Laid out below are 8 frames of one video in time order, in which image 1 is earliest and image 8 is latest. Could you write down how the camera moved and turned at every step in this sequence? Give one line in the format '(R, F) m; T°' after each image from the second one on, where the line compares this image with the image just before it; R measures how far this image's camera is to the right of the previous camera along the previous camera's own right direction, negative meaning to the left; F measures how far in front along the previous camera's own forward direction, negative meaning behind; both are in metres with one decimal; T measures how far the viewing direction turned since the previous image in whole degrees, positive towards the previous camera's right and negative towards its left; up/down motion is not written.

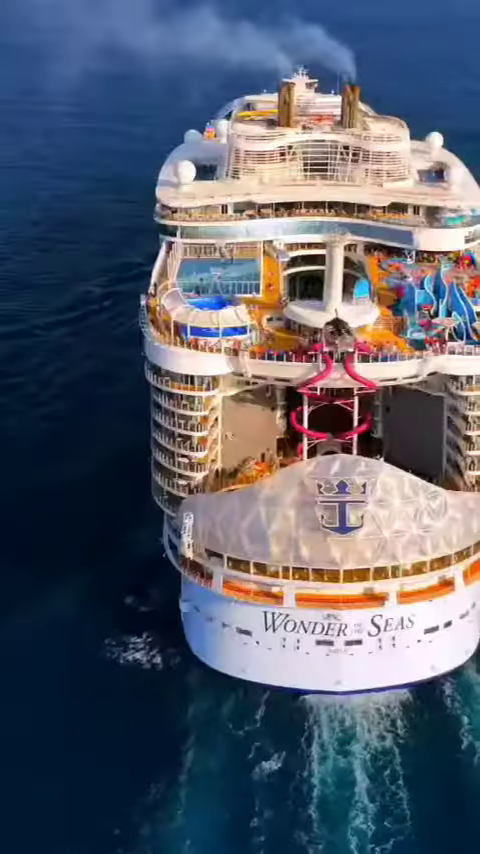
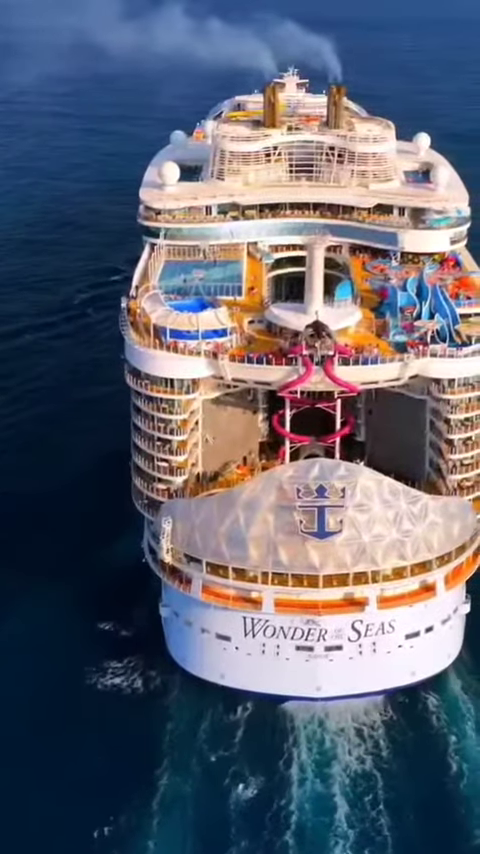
(+0.8, +0.4) m; 0°
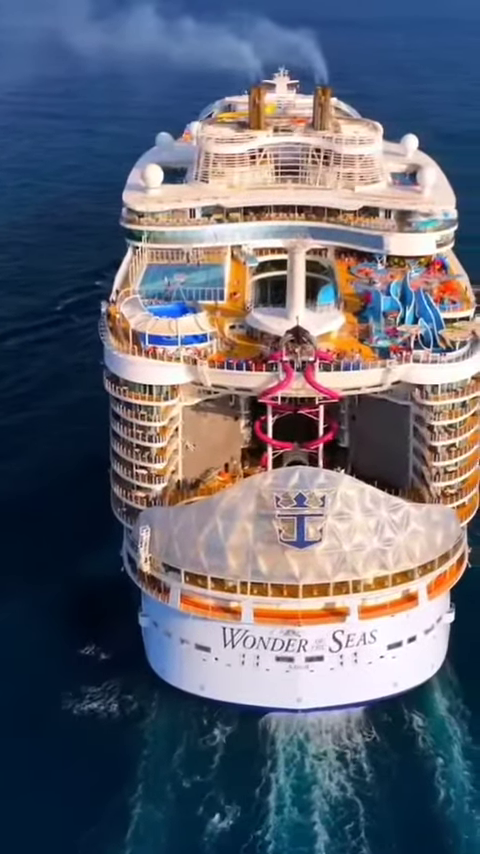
(+0.8, +0.7) m; 0°
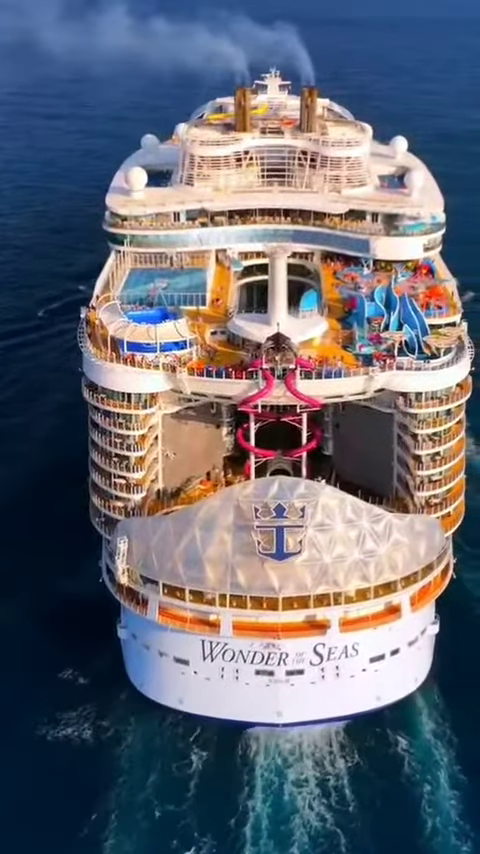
(+0.8, +0.8) m; 0°
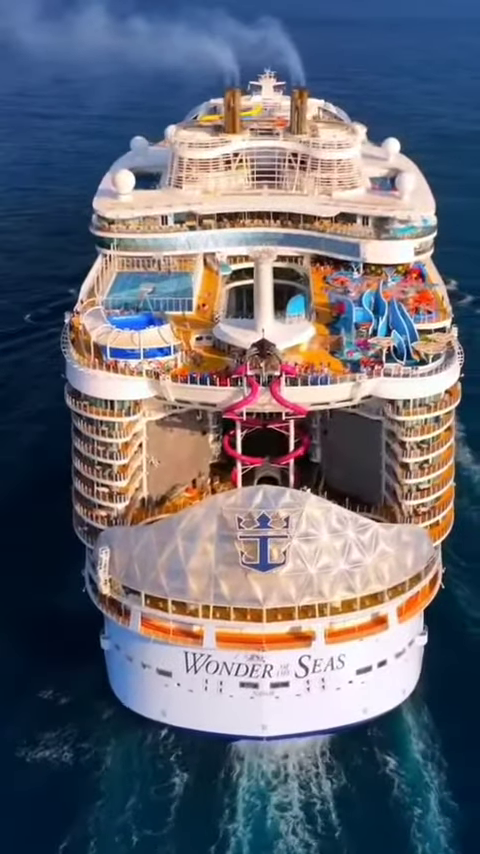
(+0.6, +0.7) m; 0°
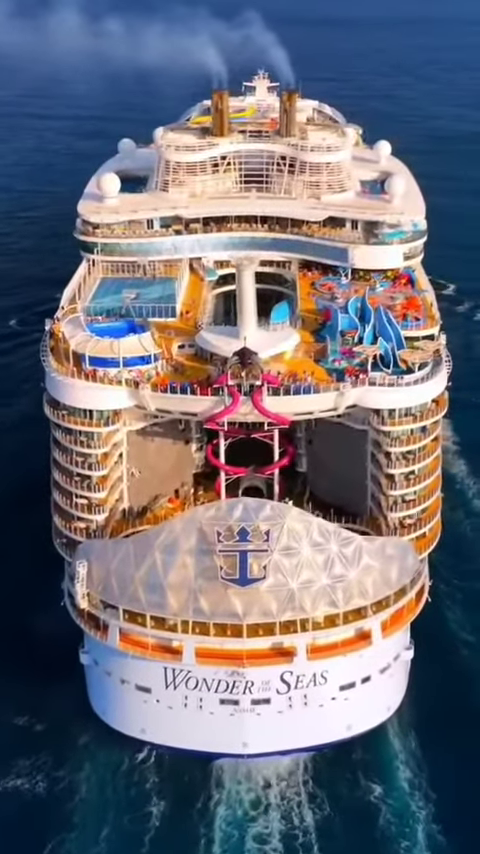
(+0.8, +1.0) m; 0°
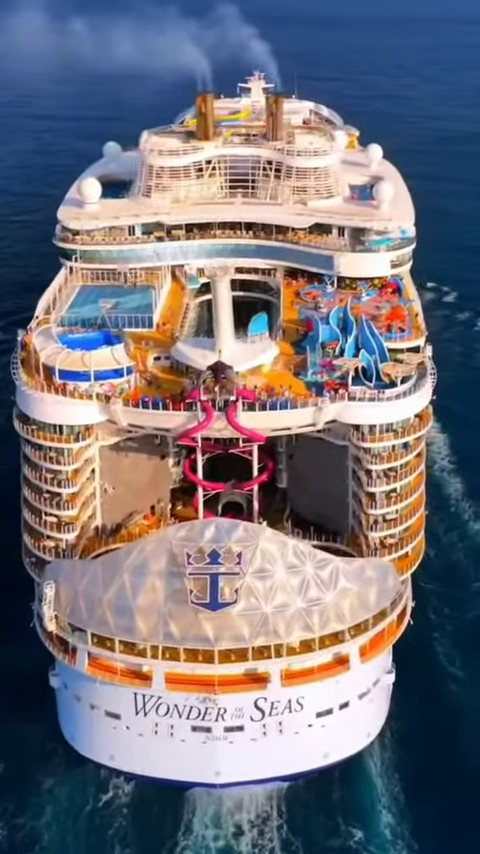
(+1.2, +1.5) m; 0°
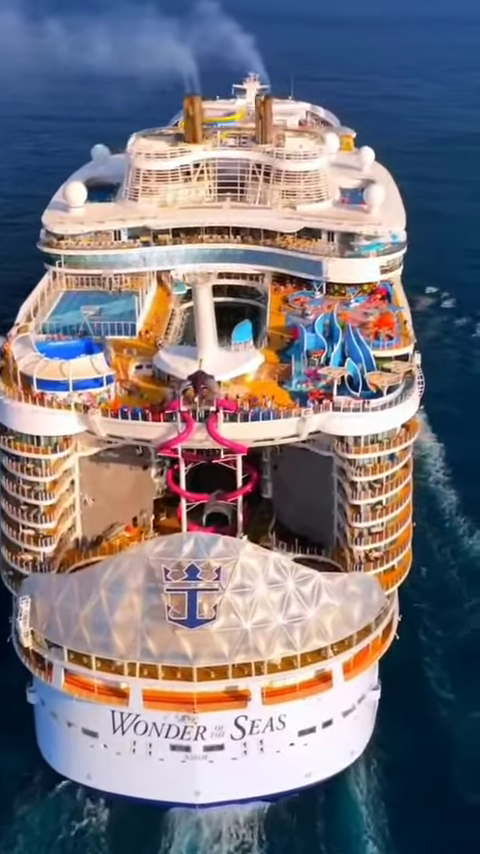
(+0.8, +1.0) m; 0°
